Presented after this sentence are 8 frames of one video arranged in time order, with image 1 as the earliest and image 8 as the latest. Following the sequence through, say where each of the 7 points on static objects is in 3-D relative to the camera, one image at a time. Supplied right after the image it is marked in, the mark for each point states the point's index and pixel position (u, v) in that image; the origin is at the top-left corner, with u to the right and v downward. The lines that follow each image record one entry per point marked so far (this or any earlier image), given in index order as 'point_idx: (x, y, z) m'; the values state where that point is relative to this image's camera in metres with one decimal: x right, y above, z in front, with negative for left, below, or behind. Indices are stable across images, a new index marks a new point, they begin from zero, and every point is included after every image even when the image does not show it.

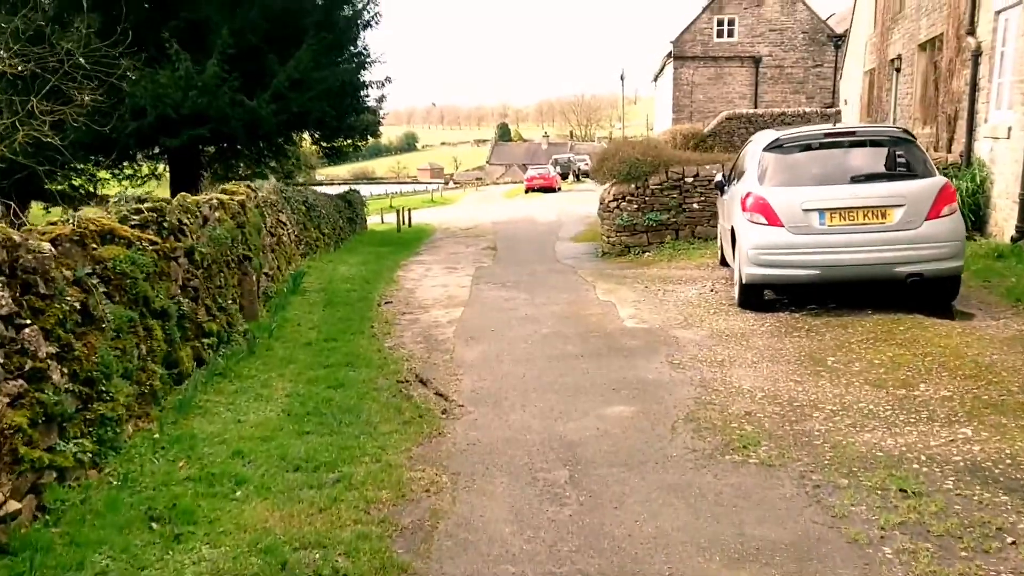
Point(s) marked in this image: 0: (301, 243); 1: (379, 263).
0: (-3.8, +0.8, +15.9) m
1: (-2.5, +0.5, +16.2) m
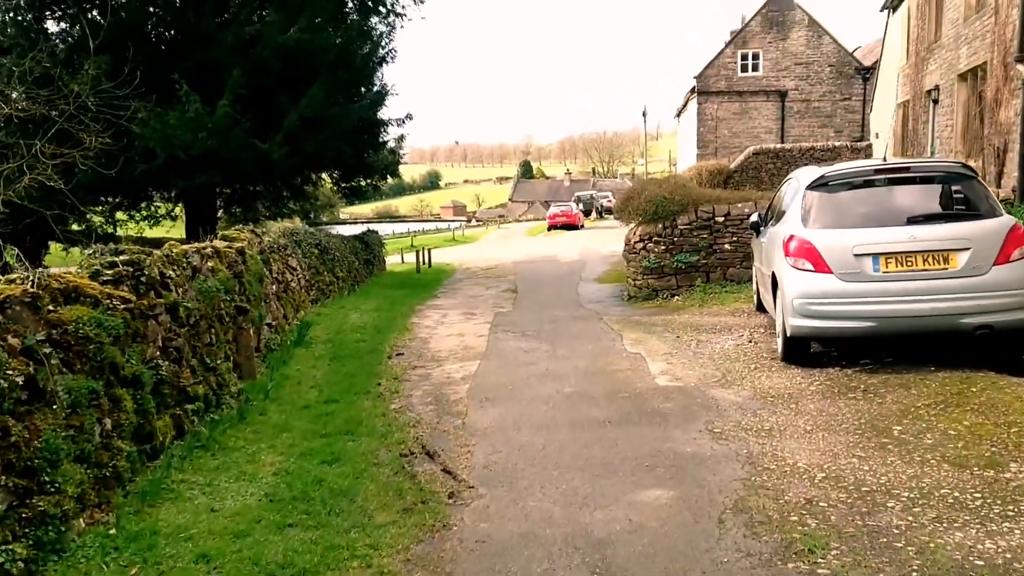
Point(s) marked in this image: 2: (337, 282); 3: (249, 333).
0: (-3.5, 0.0, +15.2) m
1: (-2.1, -0.4, +15.4) m
2: (-3.6, +0.1, +18.1) m
3: (-2.6, -0.5, +8.8) m
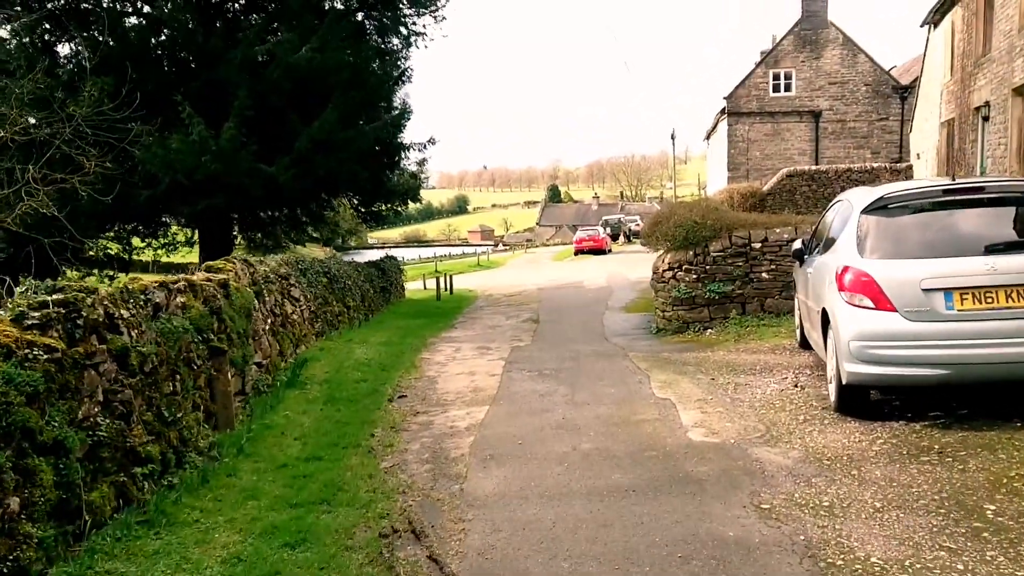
0: (-3.2, -0.5, +14.2) m
1: (-1.8, -0.9, +14.4) m
2: (-3.2, -0.5, +17.1) m
3: (-2.5, -0.8, +7.8) m
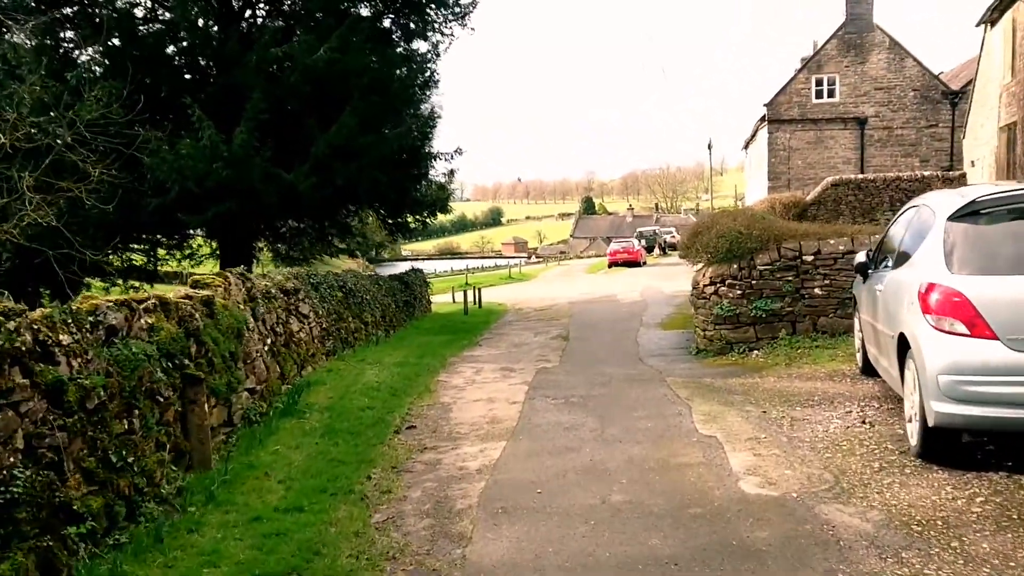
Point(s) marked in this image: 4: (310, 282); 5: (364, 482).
0: (-2.8, -0.7, +13.2) m
1: (-1.4, -1.1, +13.4) m
2: (-2.7, -0.7, +16.1) m
3: (-2.4, -0.9, +6.8) m
4: (-3.1, +0.1, +13.5) m
5: (-1.1, -1.5, +6.7) m
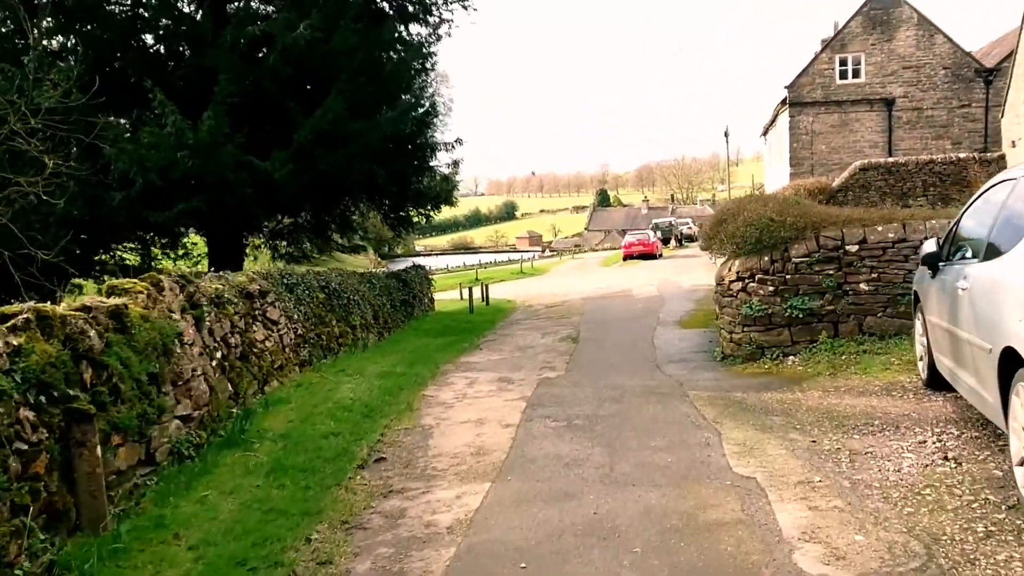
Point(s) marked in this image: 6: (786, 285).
0: (-2.8, -0.8, +11.7) m
1: (-1.4, -1.1, +11.9) m
2: (-2.6, -0.7, +14.6) m
3: (-2.5, -1.0, +5.3) m
4: (-3.1, +0.1, +12.0) m
5: (-1.2, -1.5, +5.2) m
6: (+3.2, 0.0, +10.2) m
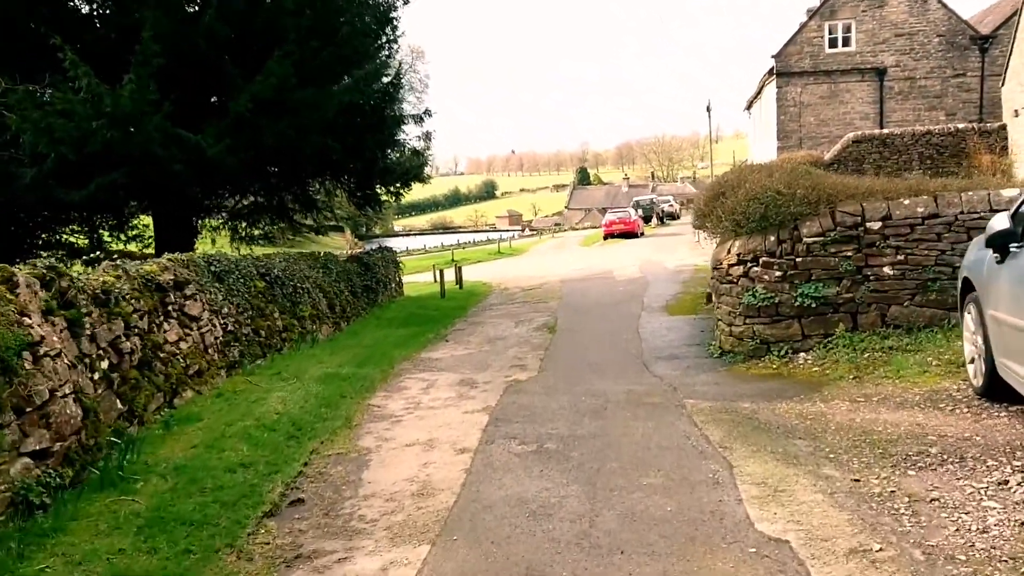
0: (-3.2, -0.6, +10.1) m
1: (-1.8, -1.0, +10.3) m
2: (-3.1, -0.5, +13.0) m
3: (-2.8, -1.0, +3.7) m
4: (-3.5, +0.2, +10.3) m
5: (-1.5, -1.5, +3.6) m
6: (+2.8, +0.2, +8.7) m
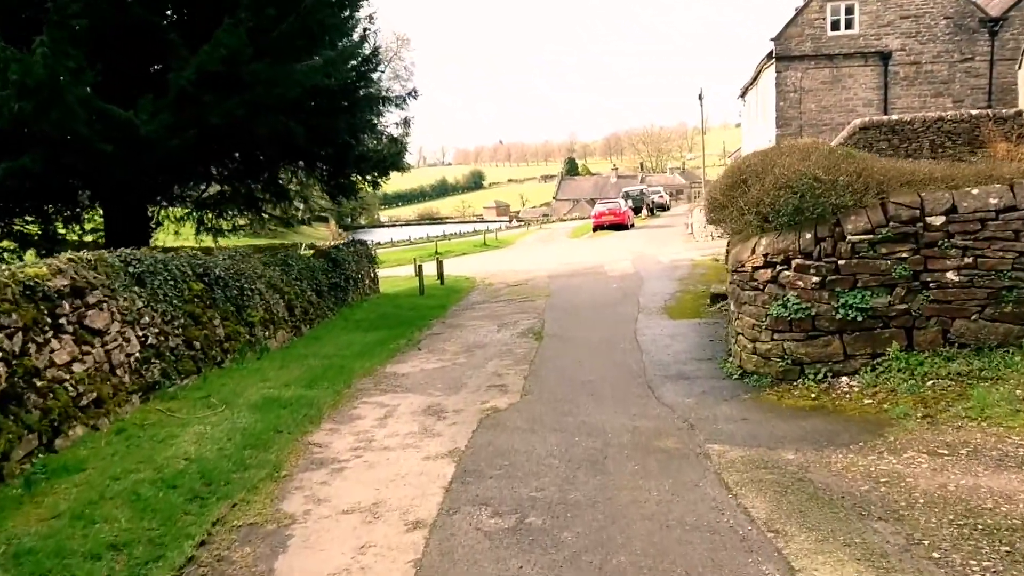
0: (-3.4, -0.7, +8.4) m
1: (-2.0, -1.0, +8.6) m
2: (-3.4, -0.6, +11.3) m
3: (-2.9, -1.1, +2.0) m
4: (-3.7, +0.2, +8.6) m
5: (-1.6, -1.6, +1.9) m
6: (+2.6, +0.1, +7.1) m
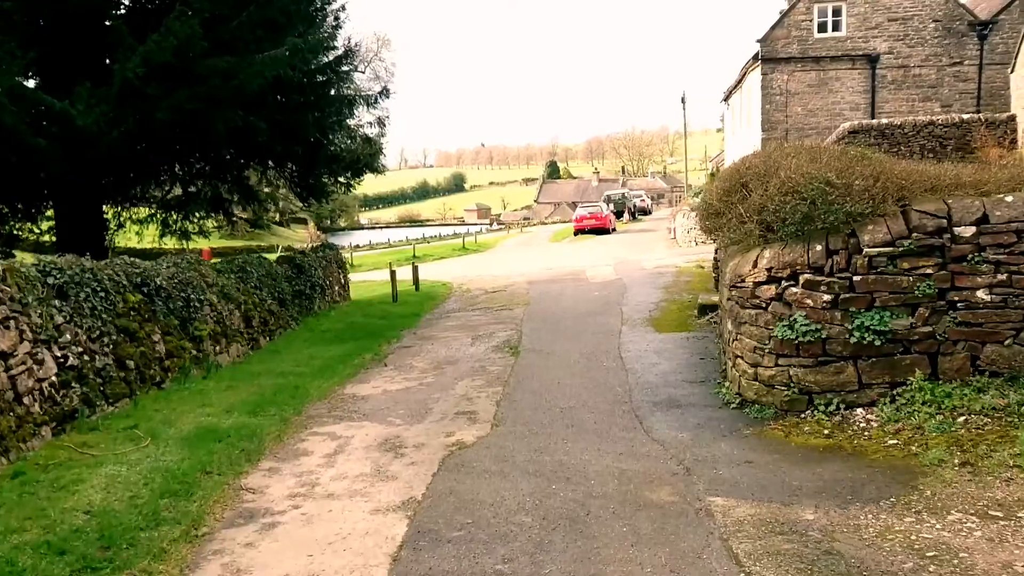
0: (-3.7, -0.8, +7.4) m
1: (-2.3, -1.1, +7.6) m
2: (-3.7, -0.7, +10.2) m
3: (-3.0, -1.2, +1.0) m
4: (-4.0, 0.0, +7.6) m
5: (-1.7, -1.8, +0.9) m
6: (+2.4, 0.0, +6.2) m
